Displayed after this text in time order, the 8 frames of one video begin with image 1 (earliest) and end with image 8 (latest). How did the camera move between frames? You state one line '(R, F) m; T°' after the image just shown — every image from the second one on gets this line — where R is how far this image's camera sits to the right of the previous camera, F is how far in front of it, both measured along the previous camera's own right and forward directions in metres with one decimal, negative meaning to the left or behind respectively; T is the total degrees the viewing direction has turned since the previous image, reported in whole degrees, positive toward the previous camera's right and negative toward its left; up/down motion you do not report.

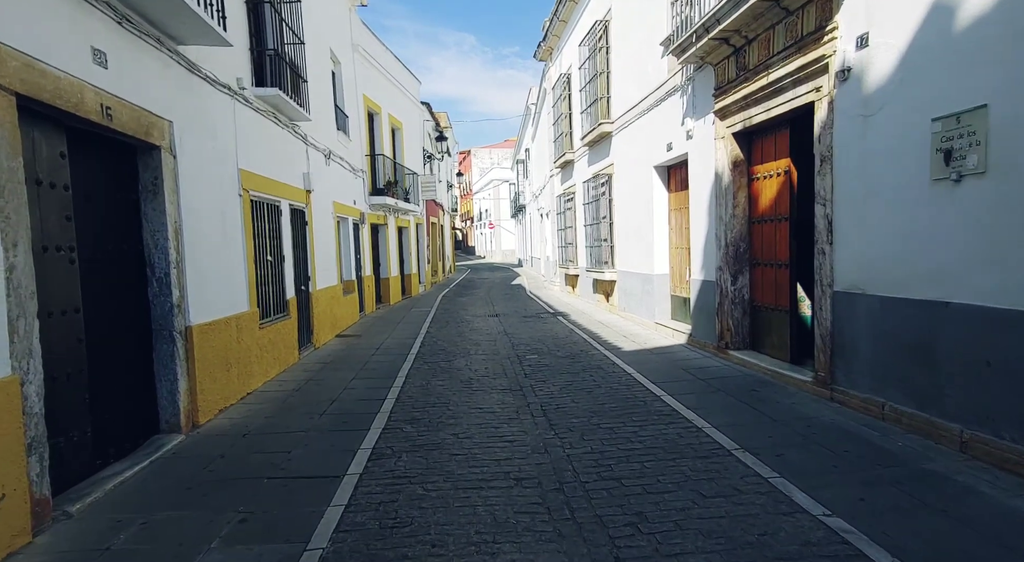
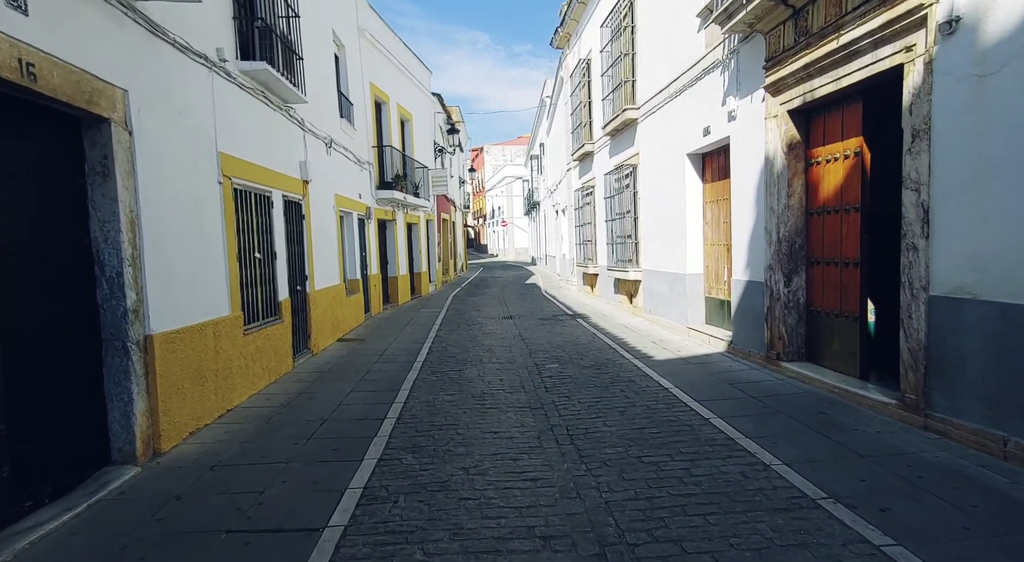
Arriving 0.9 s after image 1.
(-0.1, +1.1) m; -1°
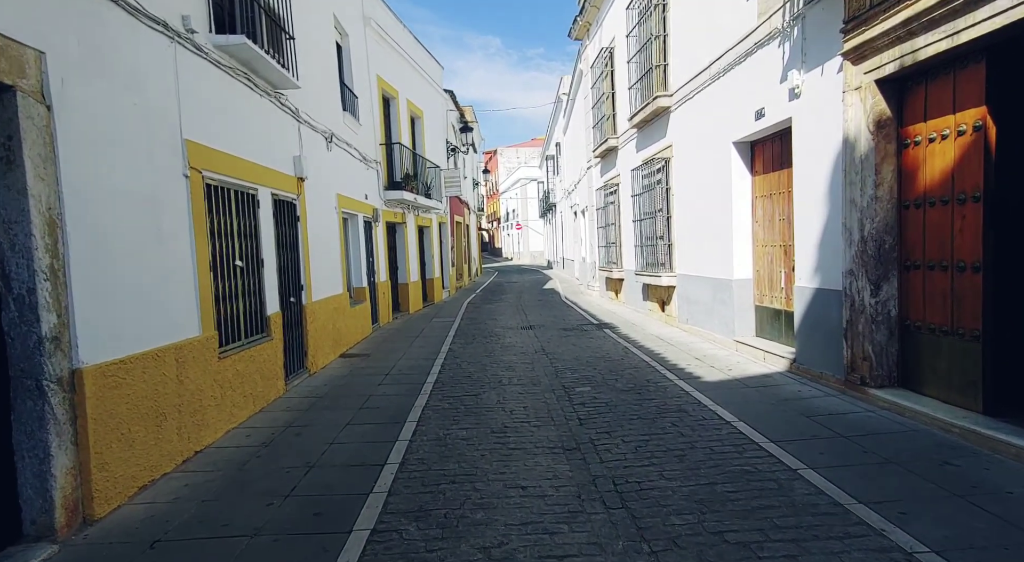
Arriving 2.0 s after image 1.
(-0.1, +1.2) m; -1°
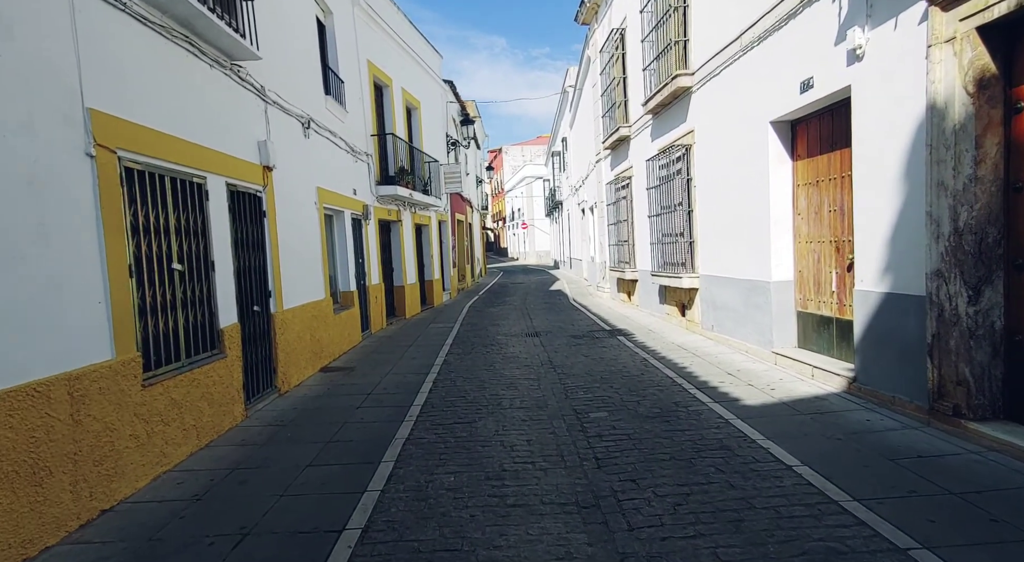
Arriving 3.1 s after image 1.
(+0.1, +1.3) m; -1°
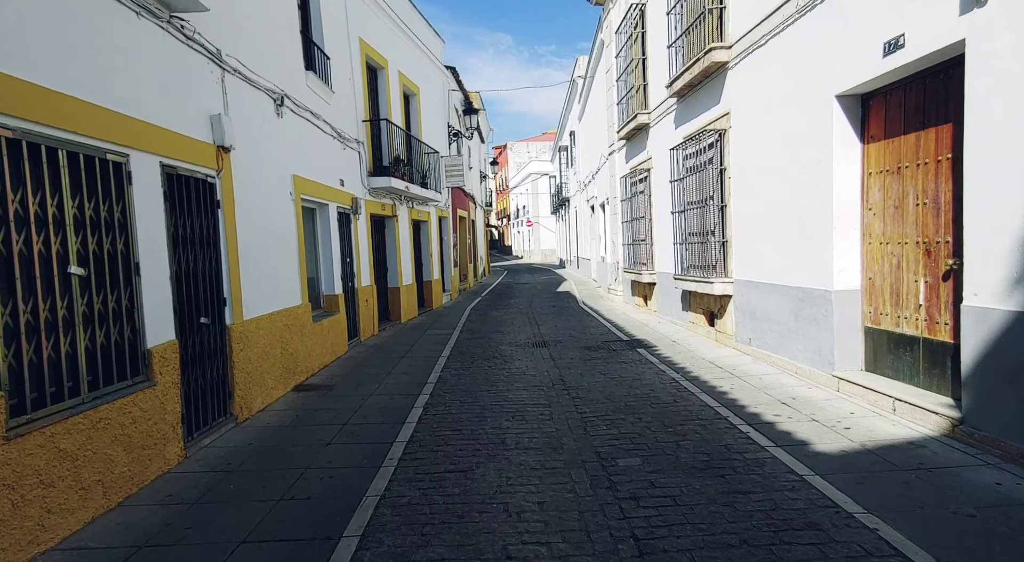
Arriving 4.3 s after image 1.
(0.0, +1.4) m; 0°
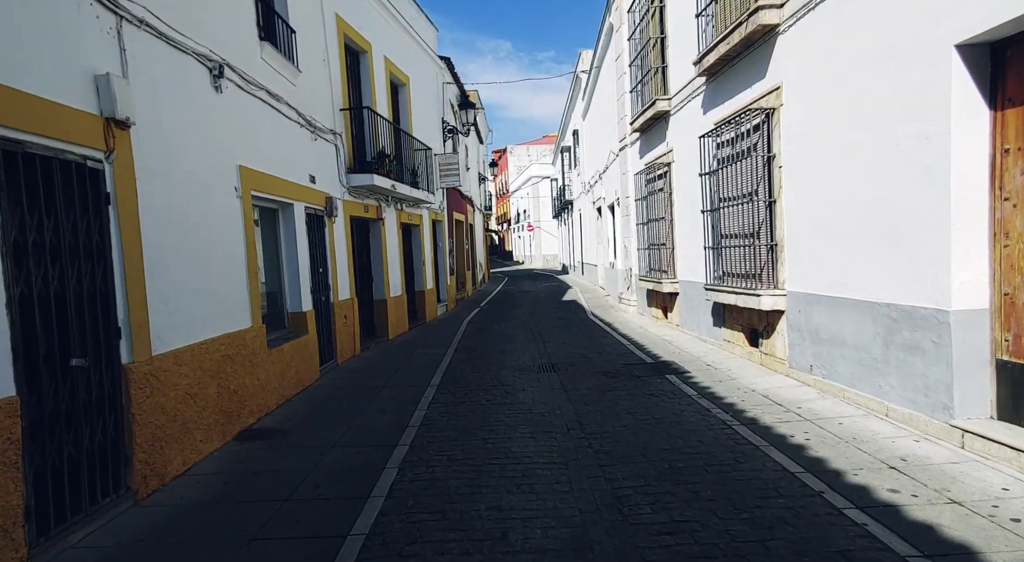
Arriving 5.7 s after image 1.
(0.0, +1.7) m; 0°
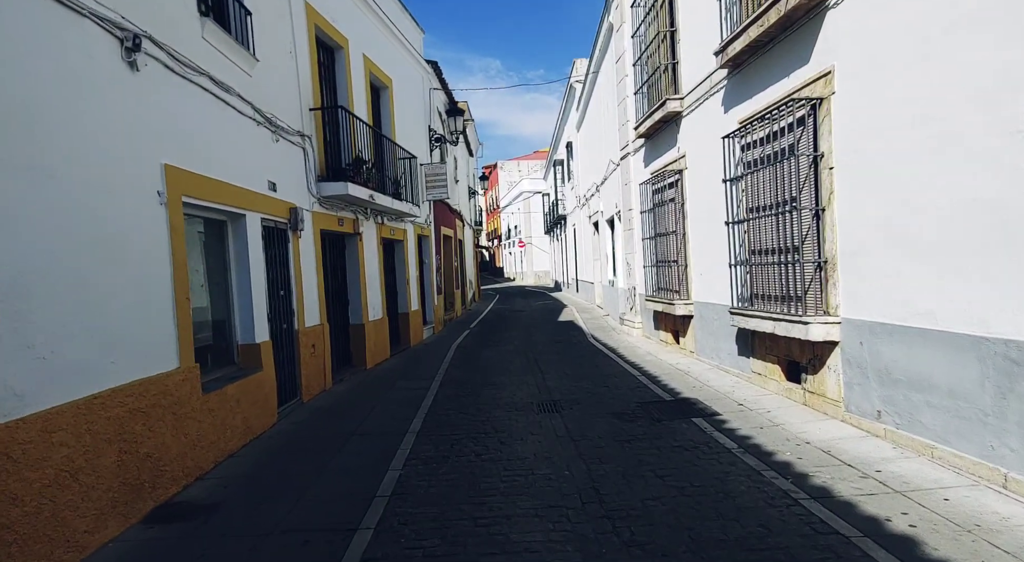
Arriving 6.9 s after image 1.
(-0.1, +1.4) m; +1°
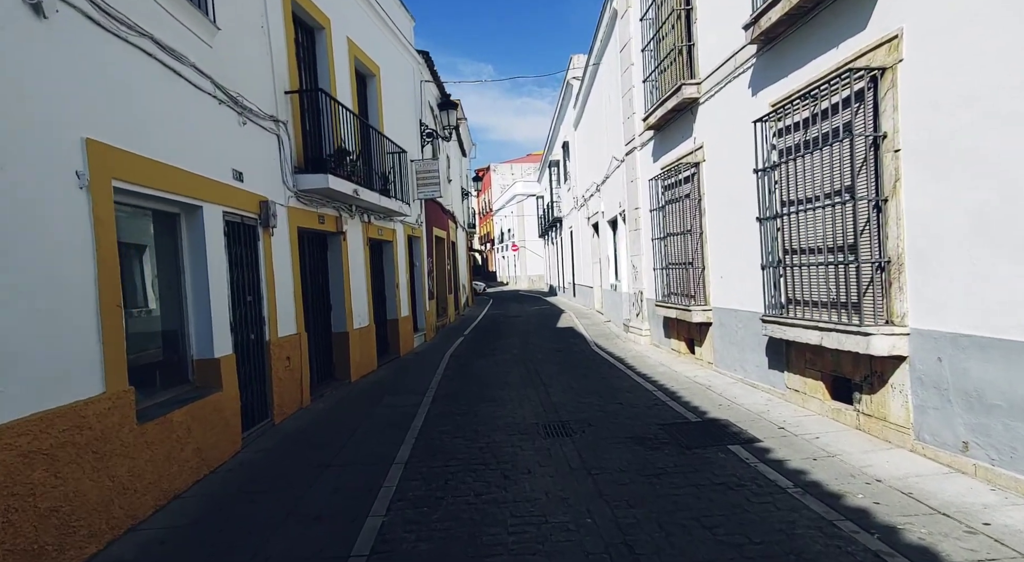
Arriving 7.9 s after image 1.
(-0.1, +1.1) m; +1°
